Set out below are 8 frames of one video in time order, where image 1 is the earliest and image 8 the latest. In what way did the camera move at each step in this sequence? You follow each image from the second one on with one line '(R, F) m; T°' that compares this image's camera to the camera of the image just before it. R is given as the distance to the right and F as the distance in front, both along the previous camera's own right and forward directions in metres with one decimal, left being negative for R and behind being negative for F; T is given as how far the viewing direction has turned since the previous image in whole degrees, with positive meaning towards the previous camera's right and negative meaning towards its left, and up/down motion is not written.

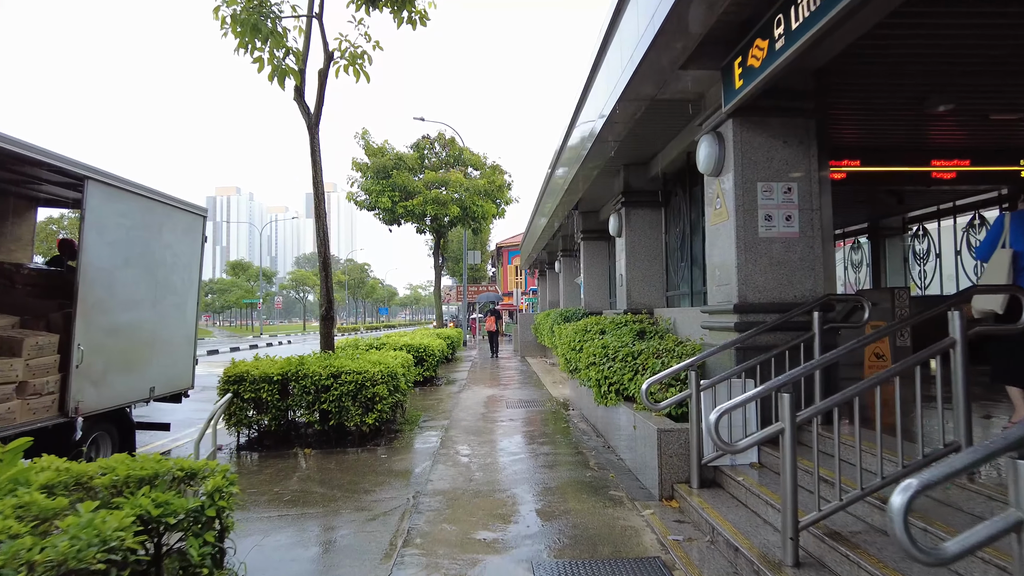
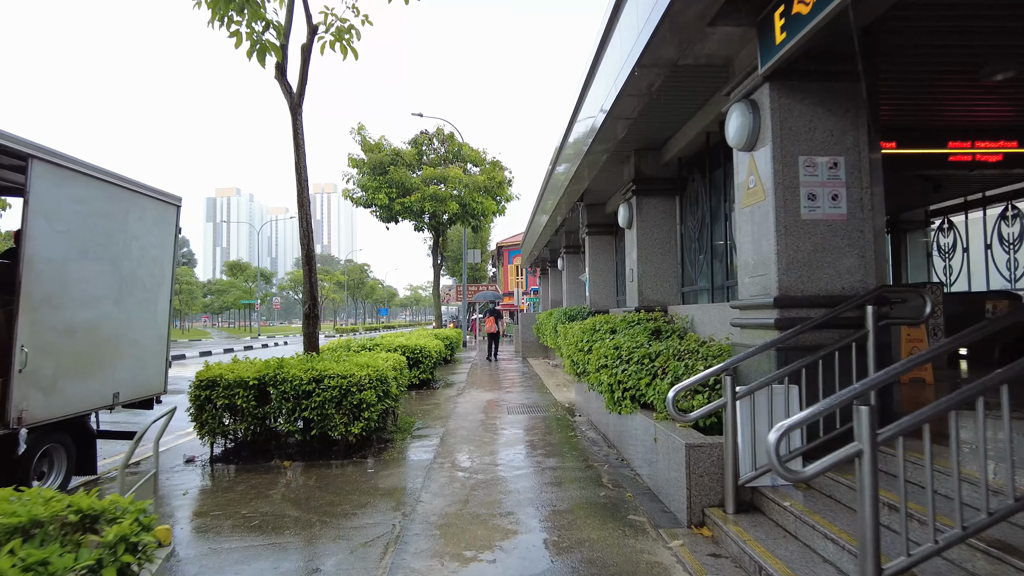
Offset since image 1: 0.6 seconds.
(0.0, +0.7) m; 0°
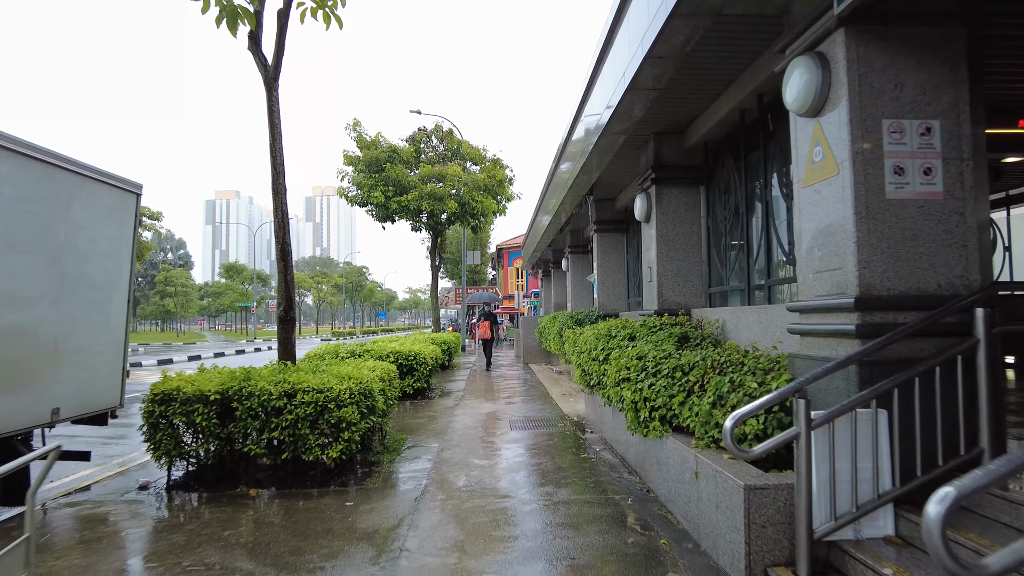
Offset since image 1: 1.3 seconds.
(0.0, +0.9) m; 0°
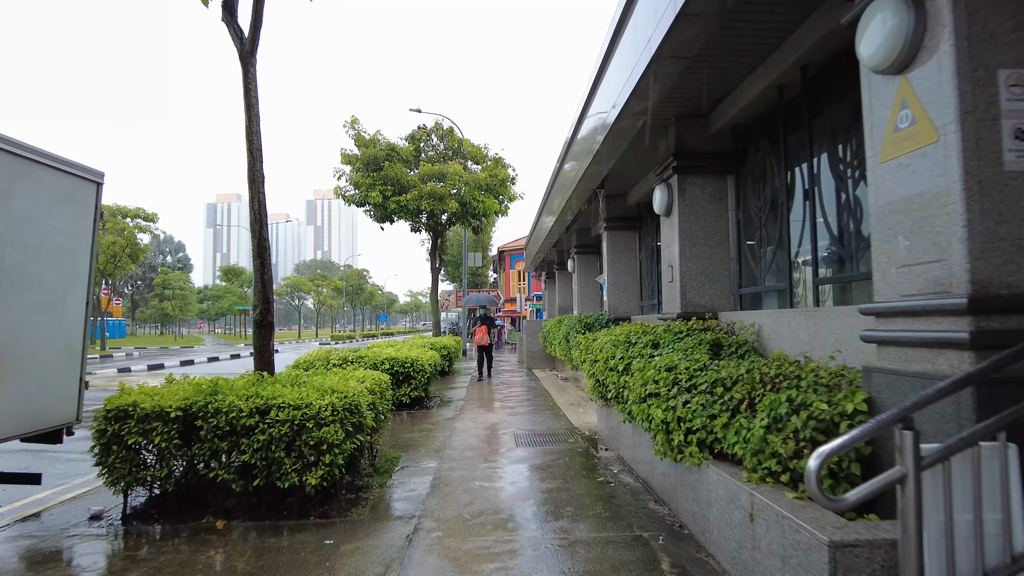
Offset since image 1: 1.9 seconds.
(0.0, +0.7) m; 0°
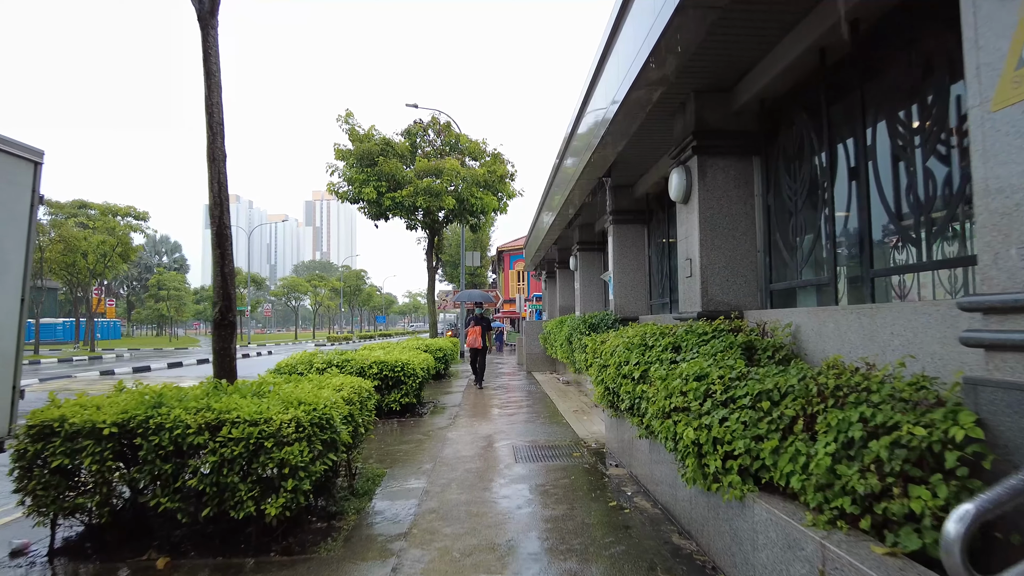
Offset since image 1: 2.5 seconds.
(0.0, +0.7) m; 0°
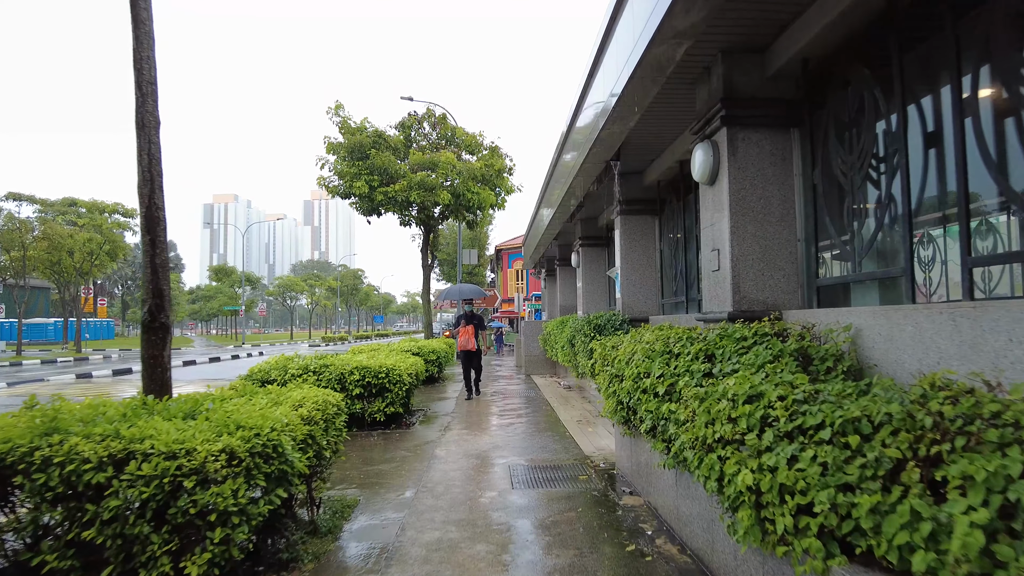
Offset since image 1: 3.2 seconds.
(0.0, +0.9) m; 0°
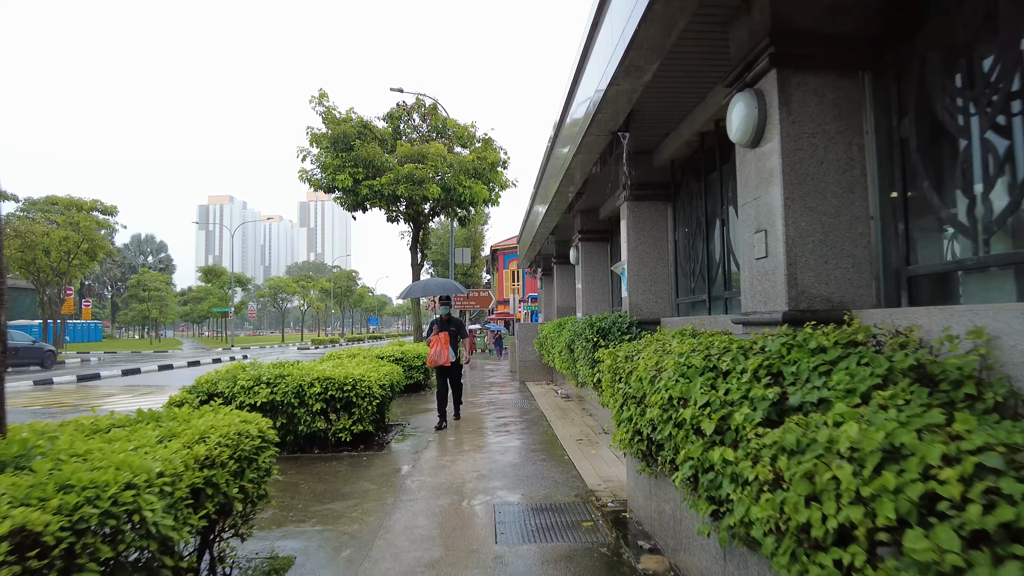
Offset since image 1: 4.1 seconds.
(+0.1, +1.2) m; 0°
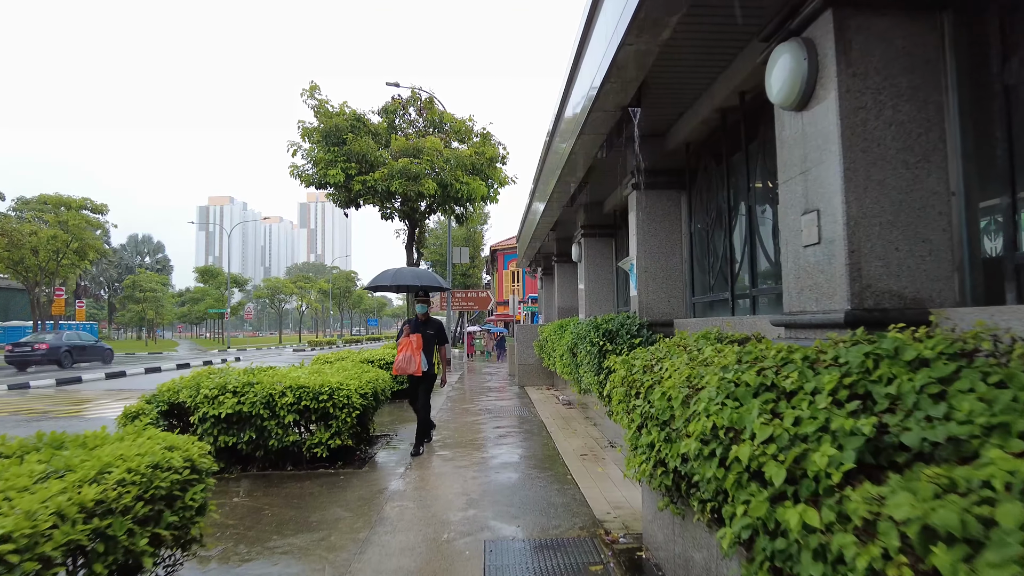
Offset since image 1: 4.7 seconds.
(0.0, +0.7) m; 0°
